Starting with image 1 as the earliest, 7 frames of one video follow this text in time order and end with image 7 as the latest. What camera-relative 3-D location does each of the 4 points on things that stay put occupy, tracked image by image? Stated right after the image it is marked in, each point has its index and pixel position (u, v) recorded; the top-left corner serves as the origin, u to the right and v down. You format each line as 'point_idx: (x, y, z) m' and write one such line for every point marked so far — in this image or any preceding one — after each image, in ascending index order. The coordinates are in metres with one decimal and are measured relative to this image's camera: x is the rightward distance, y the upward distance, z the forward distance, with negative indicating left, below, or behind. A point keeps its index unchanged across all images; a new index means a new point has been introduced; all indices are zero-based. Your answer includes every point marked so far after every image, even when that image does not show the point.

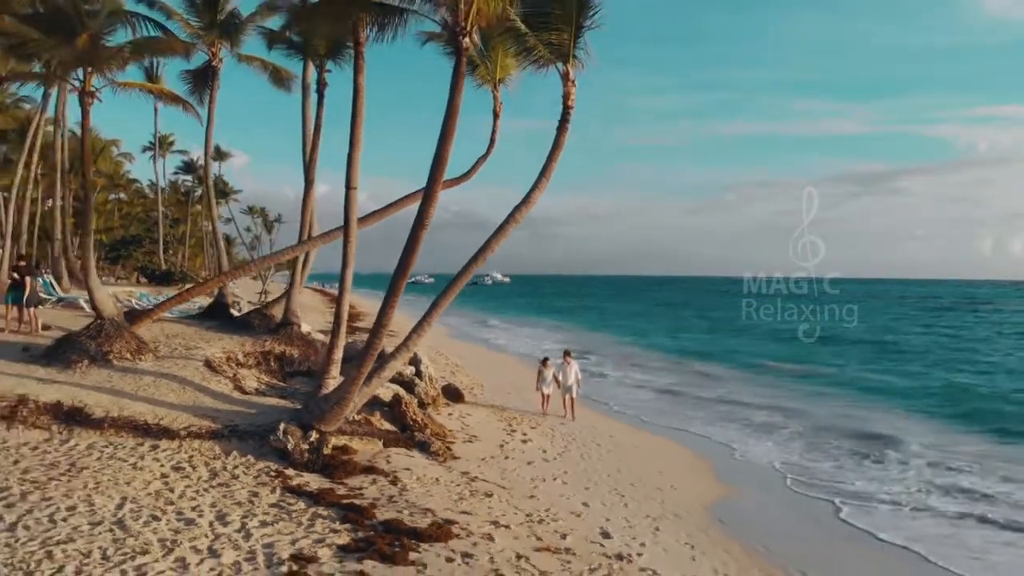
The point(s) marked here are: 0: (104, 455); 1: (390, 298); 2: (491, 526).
0: (-3.1, -1.3, +5.3) m
1: (-1.0, 0.0, +6.5) m
2: (-0.1, -1.7, +4.9) m
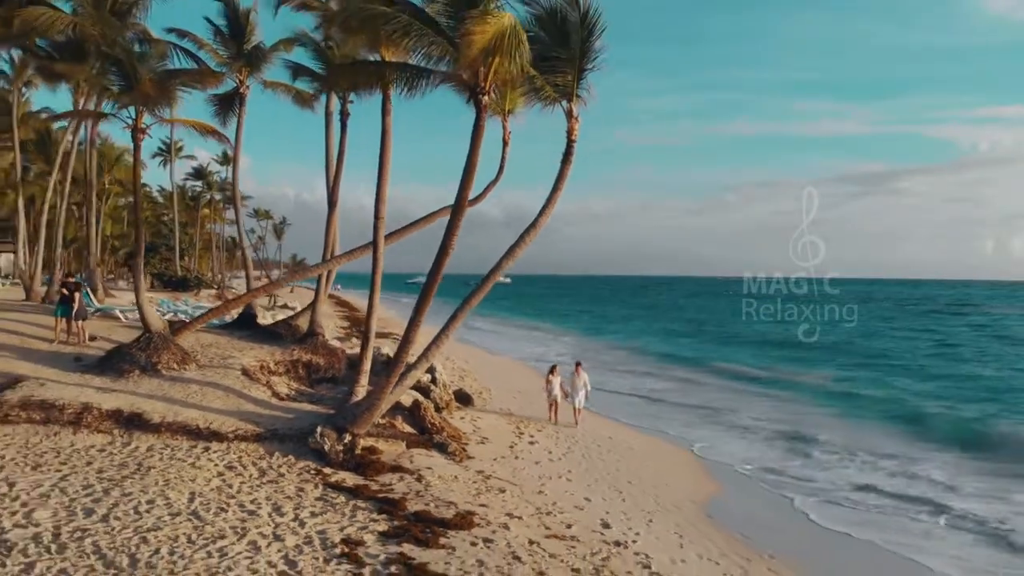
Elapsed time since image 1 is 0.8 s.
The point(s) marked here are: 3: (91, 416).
0: (-3.0, -1.5, +6.1) m
1: (-1.0, -0.2, +7.2) m
2: (0.0, -1.8, +5.6) m
3: (-4.0, -1.2, +6.5) m
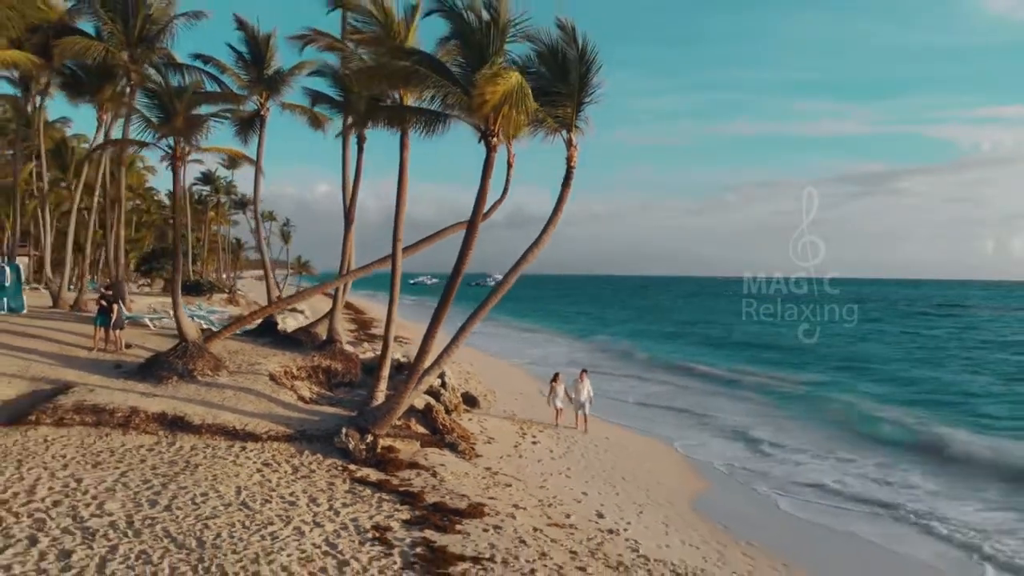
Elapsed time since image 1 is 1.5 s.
0: (-3.0, -1.6, +6.8) m
1: (-0.9, -0.4, +7.9) m
2: (0.0, -2.0, +6.4) m
3: (-3.9, -1.4, +7.3) m
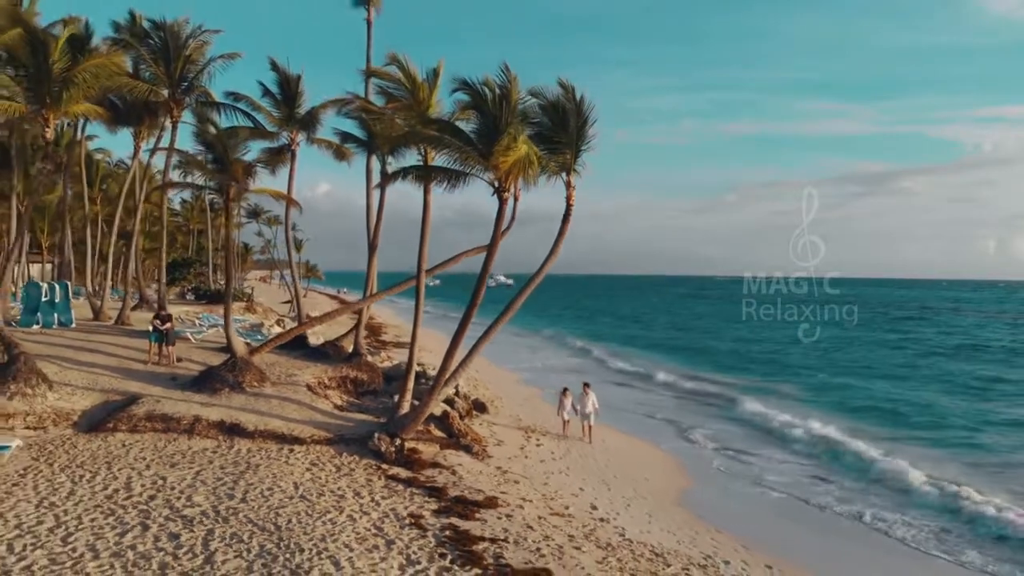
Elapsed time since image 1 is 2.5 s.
0: (-2.9, -1.9, +8.0) m
1: (-0.8, -0.7, +9.2) m
2: (+0.1, -2.3, +7.6) m
3: (-3.8, -1.7, +8.5) m
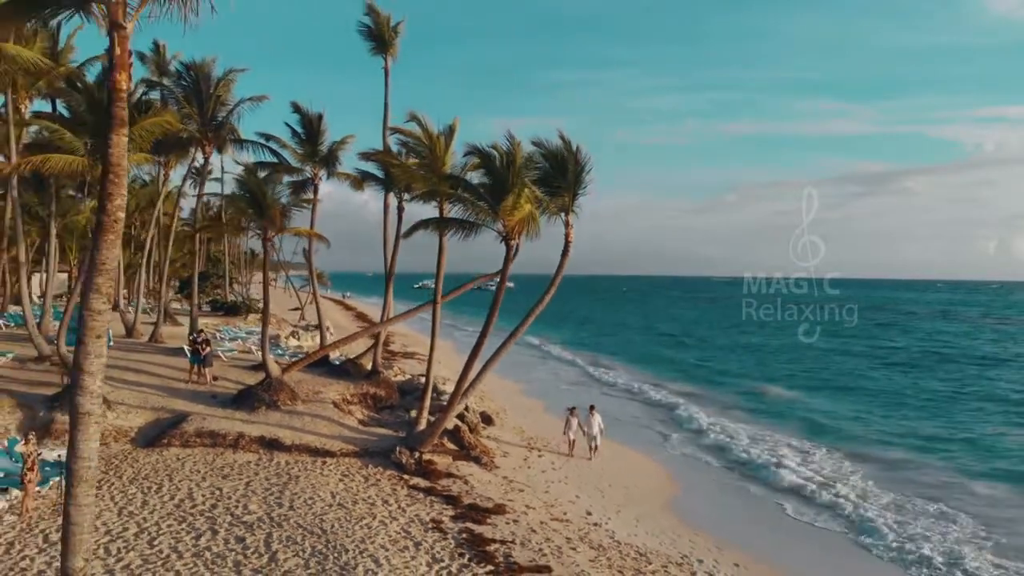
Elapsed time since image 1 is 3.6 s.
0: (-2.8, -2.4, +9.2) m
1: (-0.7, -1.1, +10.3) m
2: (+0.2, -2.8, +8.8) m
3: (-3.8, -2.1, +9.7) m
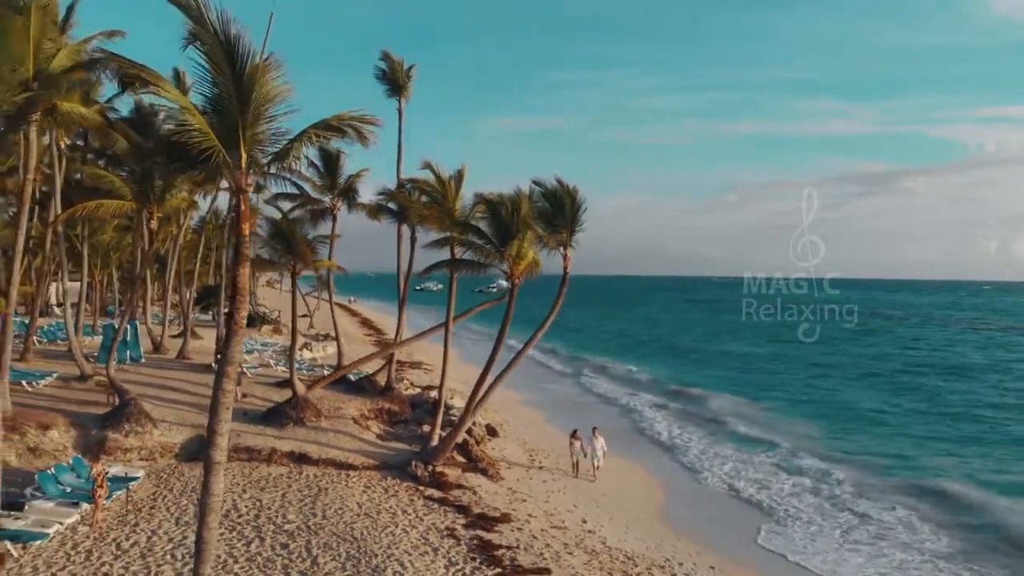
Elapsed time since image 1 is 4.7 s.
0: (-2.7, -2.9, +10.3) m
1: (-0.7, -1.6, +11.5) m
2: (+0.2, -3.2, +9.9) m
3: (-3.7, -2.6, +10.8) m
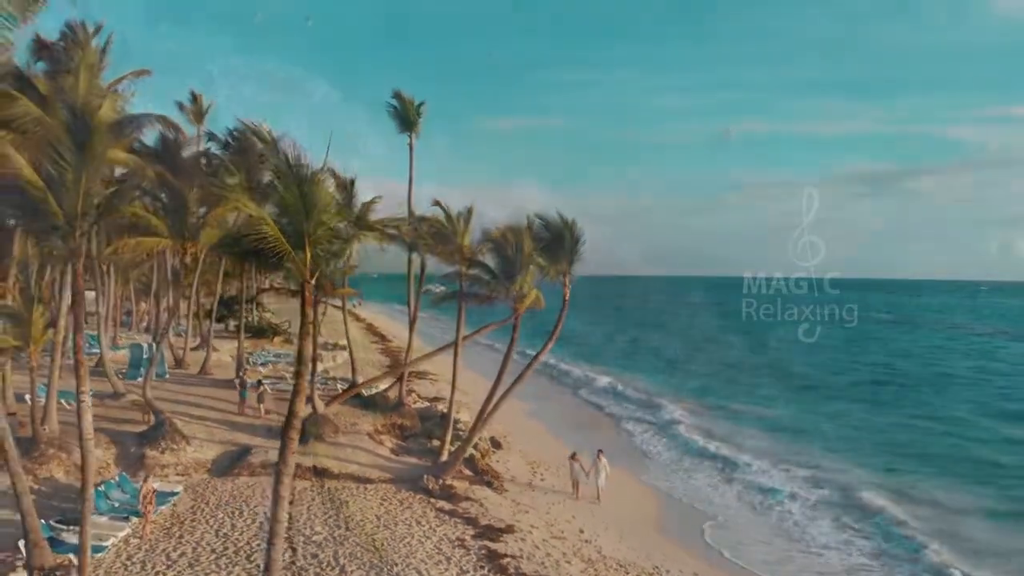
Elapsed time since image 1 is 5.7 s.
0: (-2.7, -3.3, +11.3) m
1: (-0.6, -2.1, +12.4) m
2: (+0.3, -3.7, +10.9) m
3: (-3.6, -3.1, +11.8) m
